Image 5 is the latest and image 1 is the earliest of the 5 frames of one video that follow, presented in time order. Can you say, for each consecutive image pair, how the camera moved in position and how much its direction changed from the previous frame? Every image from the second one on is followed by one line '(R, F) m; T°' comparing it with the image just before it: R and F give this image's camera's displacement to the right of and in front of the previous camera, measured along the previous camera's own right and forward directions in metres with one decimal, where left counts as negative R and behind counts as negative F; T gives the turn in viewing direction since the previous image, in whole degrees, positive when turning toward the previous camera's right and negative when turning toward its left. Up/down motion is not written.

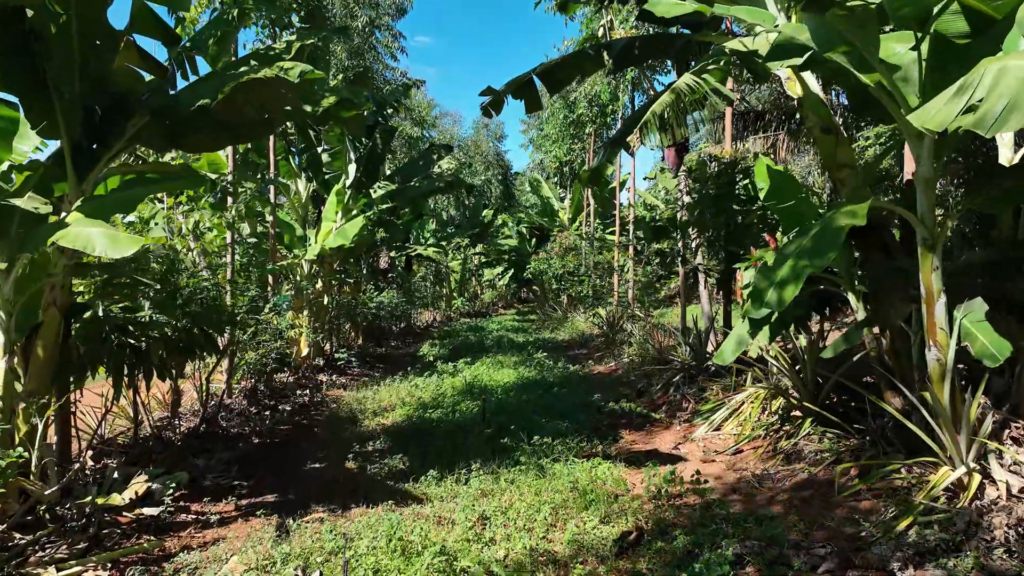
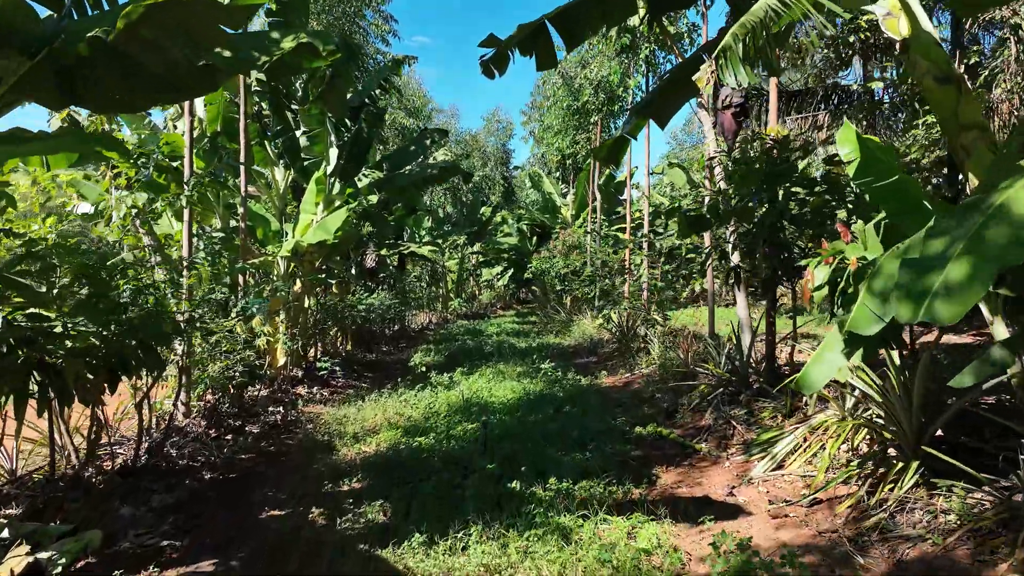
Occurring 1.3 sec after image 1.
(-0.1, +0.8) m; 0°
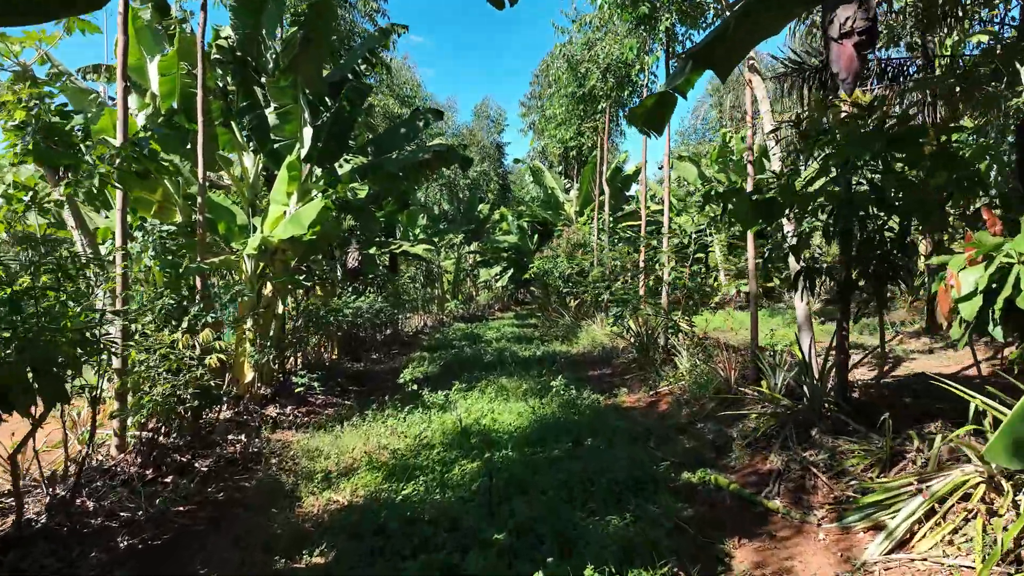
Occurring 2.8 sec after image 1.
(-0.1, +0.9) m; 0°
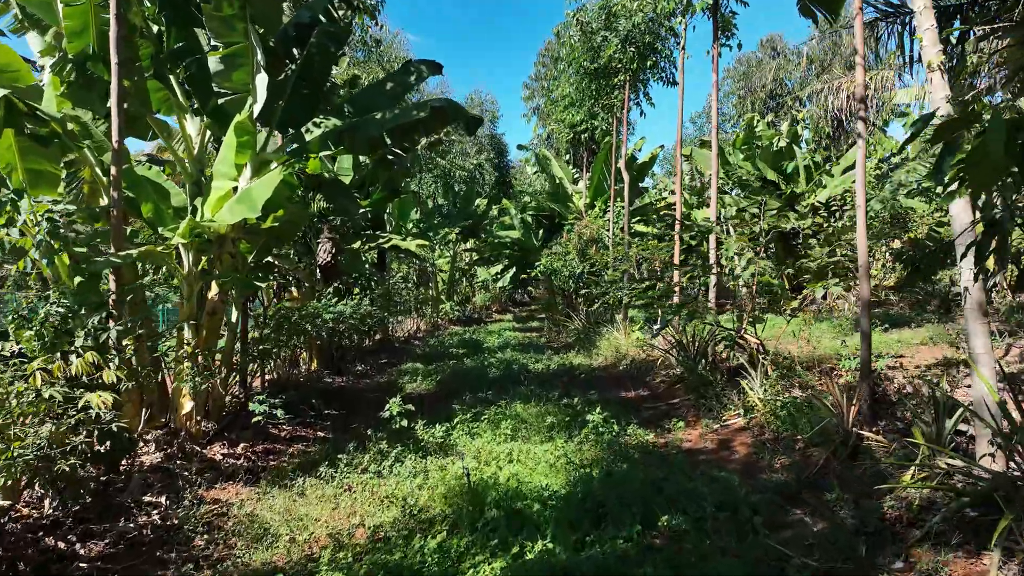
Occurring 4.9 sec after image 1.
(-0.2, +1.3) m; +1°
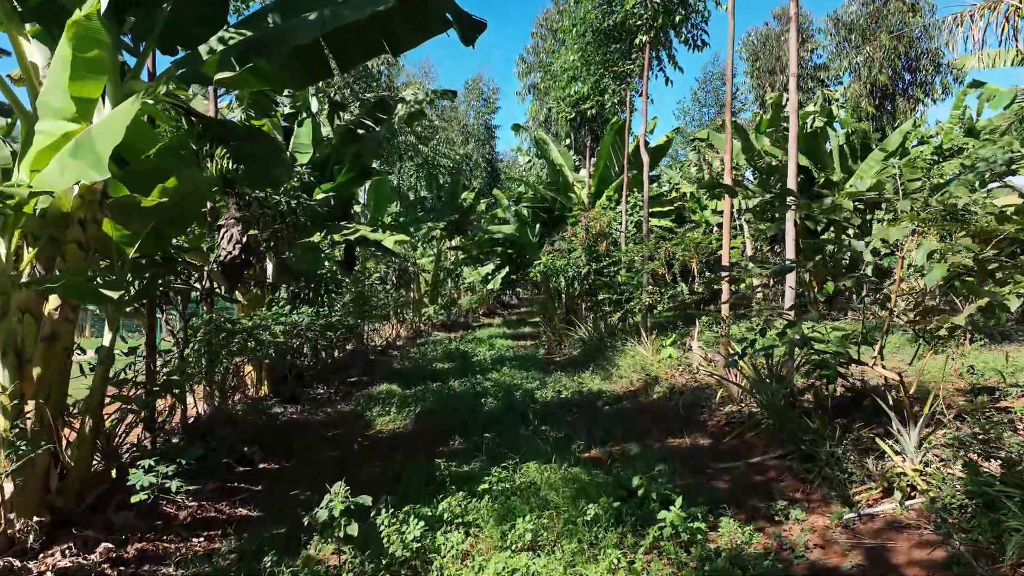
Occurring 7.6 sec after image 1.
(-0.1, +1.5) m; +1°
